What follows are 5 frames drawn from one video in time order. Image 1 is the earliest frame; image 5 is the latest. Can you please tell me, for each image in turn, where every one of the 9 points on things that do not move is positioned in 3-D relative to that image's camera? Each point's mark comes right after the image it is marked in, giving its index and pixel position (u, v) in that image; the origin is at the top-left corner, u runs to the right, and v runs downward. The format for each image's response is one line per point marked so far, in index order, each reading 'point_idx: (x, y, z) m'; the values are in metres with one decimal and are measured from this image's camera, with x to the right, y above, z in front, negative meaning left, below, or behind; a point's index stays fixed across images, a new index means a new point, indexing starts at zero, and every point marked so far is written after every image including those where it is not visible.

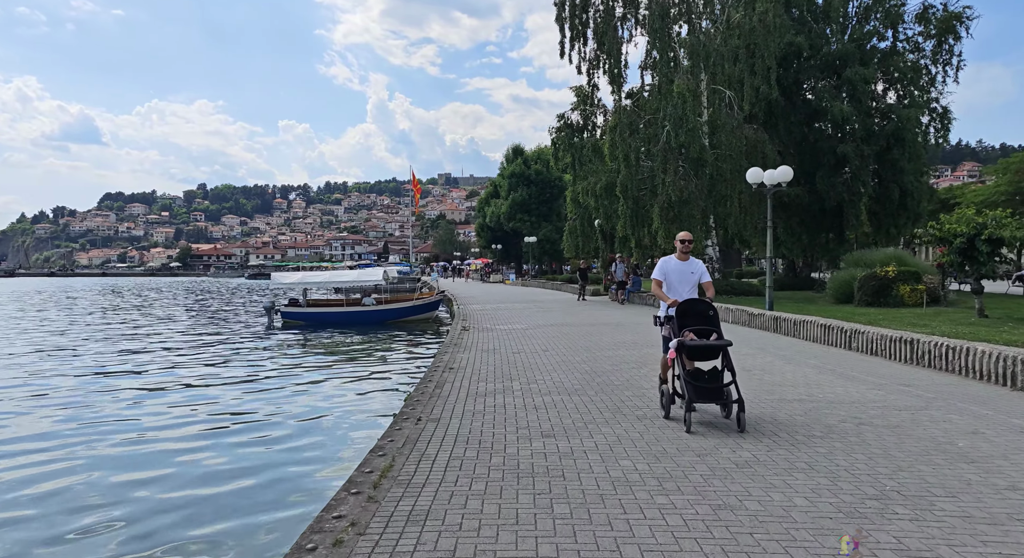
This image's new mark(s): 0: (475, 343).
0: (-0.8, -1.4, +14.4) m
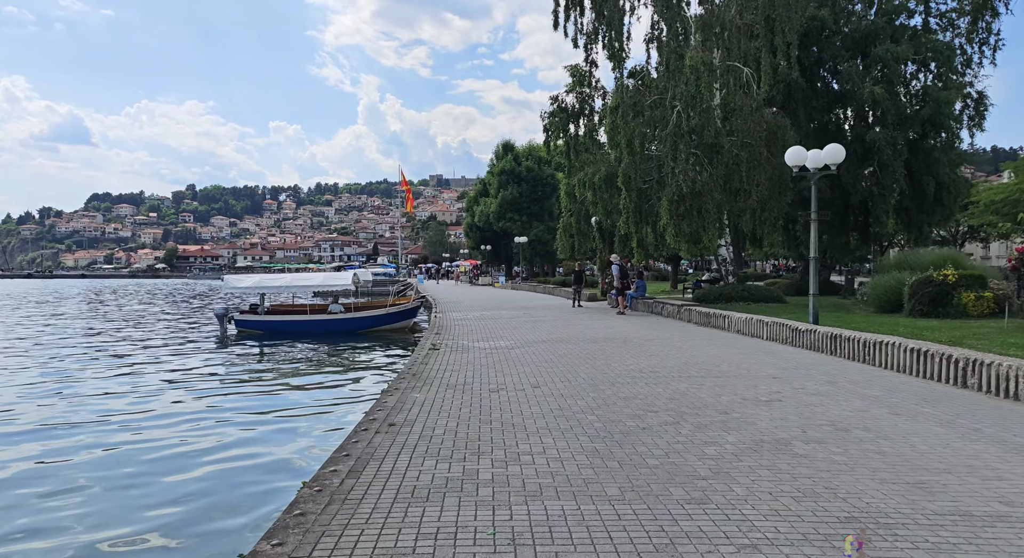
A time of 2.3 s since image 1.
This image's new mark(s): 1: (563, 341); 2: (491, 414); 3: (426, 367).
0: (-1.1, -1.5, +10.8) m
1: (+1.1, -1.4, +14.8) m
2: (-0.2, -1.5, +7.5) m
3: (-1.5, -1.5, +11.3) m
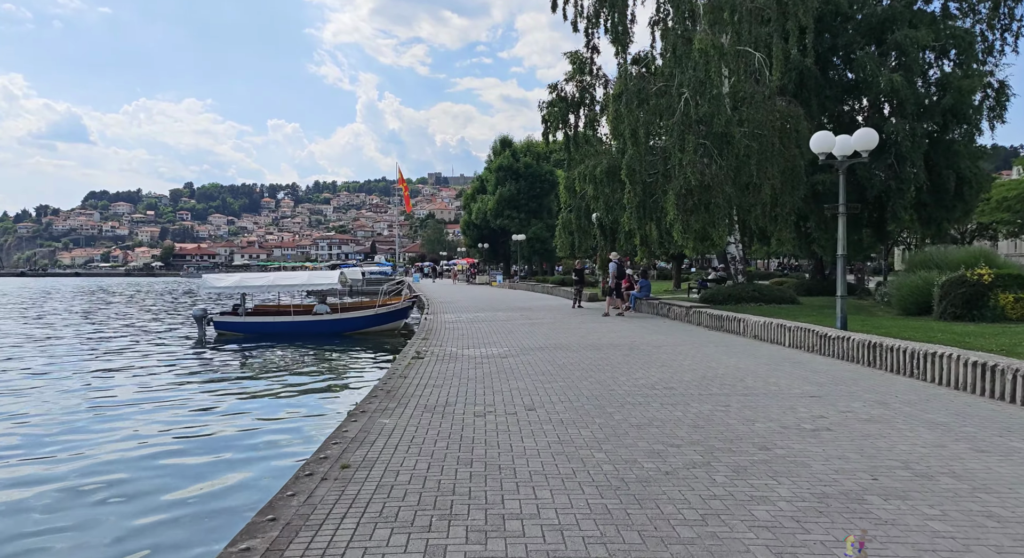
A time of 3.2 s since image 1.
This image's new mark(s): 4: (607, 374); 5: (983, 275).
0: (-1.2, -1.5, +9.4) m
1: (+1.0, -1.4, +13.3) m
2: (-0.3, -1.6, +6.0) m
3: (-1.6, -1.5, +9.8) m
4: (+1.5, -1.4, +10.1) m
5: (+10.8, +0.1, +15.3) m
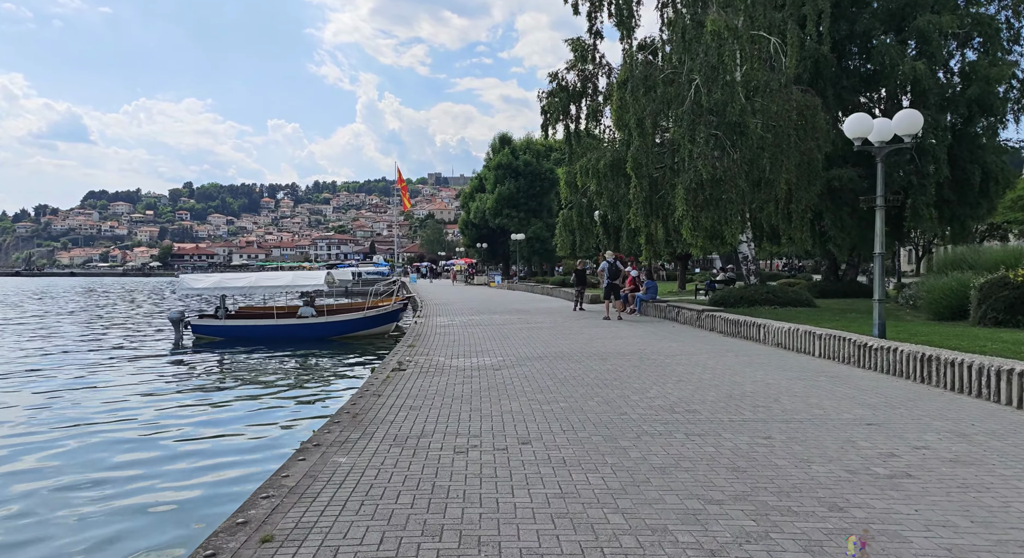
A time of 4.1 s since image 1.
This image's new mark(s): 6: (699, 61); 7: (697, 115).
0: (-1.3, -1.5, +7.9) m
1: (+0.9, -1.4, +11.8) m
2: (-0.4, -1.6, +4.5) m
3: (-1.7, -1.5, +8.3) m
4: (+1.4, -1.4, +8.7) m
5: (+10.7, +0.1, +13.8) m
6: (+5.4, +6.3, +19.5) m
7: (+5.5, +4.8, +19.7) m
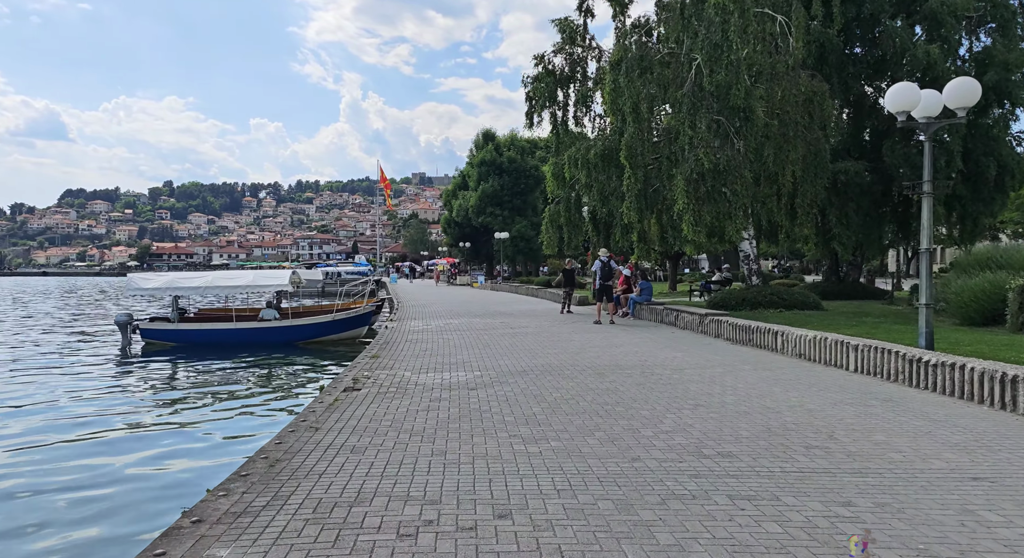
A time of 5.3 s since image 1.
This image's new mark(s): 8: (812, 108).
0: (-1.5, -1.5, +6.0) m
1: (+0.6, -1.4, +10.0) m
2: (-0.6, -1.6, +2.6) m
3: (-1.9, -1.5, +6.4) m
4: (+1.1, -1.4, +6.8) m
5: (+10.3, 0.0, +12.1) m
6: (+4.9, +6.3, +17.8) m
7: (+5.0, +4.8, +17.9) m
8: (+8.8, +5.0, +19.4) m
